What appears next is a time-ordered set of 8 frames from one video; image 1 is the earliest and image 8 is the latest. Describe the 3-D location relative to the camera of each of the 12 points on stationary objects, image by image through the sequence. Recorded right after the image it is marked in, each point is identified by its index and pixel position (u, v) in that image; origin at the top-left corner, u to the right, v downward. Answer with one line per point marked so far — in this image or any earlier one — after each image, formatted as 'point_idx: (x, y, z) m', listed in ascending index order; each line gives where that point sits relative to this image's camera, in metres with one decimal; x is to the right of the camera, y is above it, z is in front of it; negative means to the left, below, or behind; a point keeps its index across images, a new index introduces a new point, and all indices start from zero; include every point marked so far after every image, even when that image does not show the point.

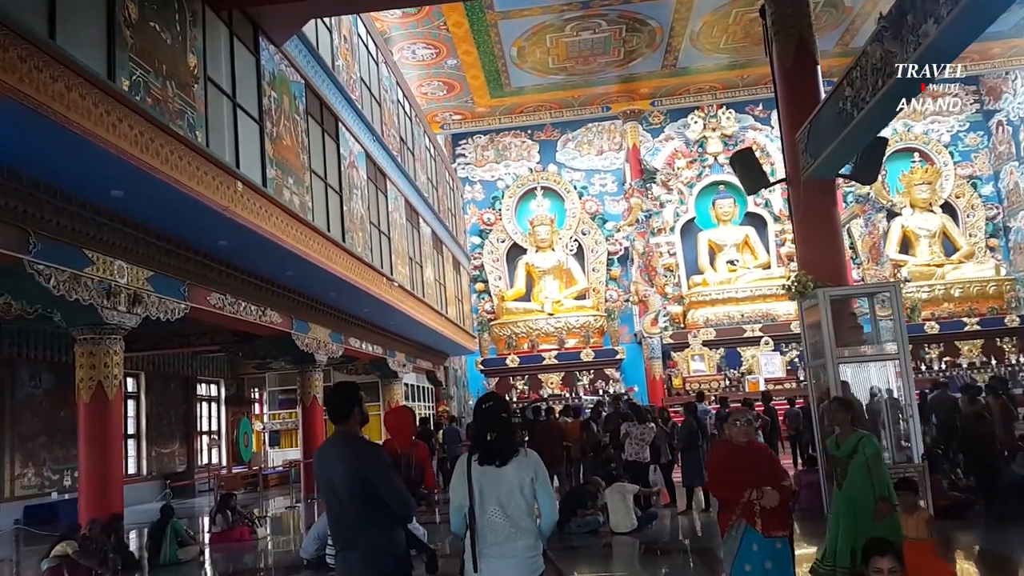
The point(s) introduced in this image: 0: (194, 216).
0: (-2.4, +0.5, +5.9) m
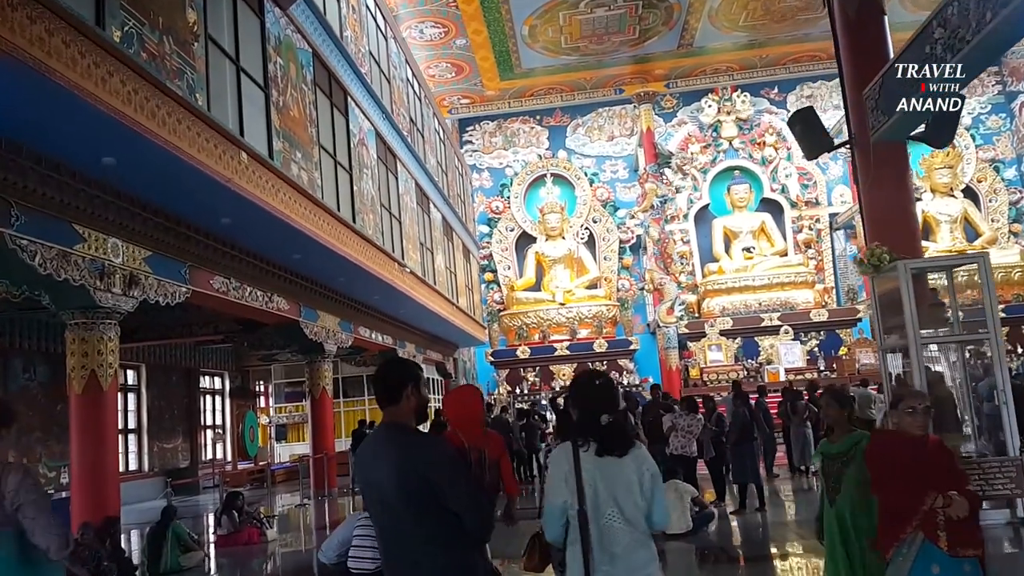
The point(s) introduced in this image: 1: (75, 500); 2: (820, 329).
0: (-2.2, +0.7, +5.3) m
1: (-2.9, -1.4, +5.2) m
2: (+7.0, -0.9, +17.8) m
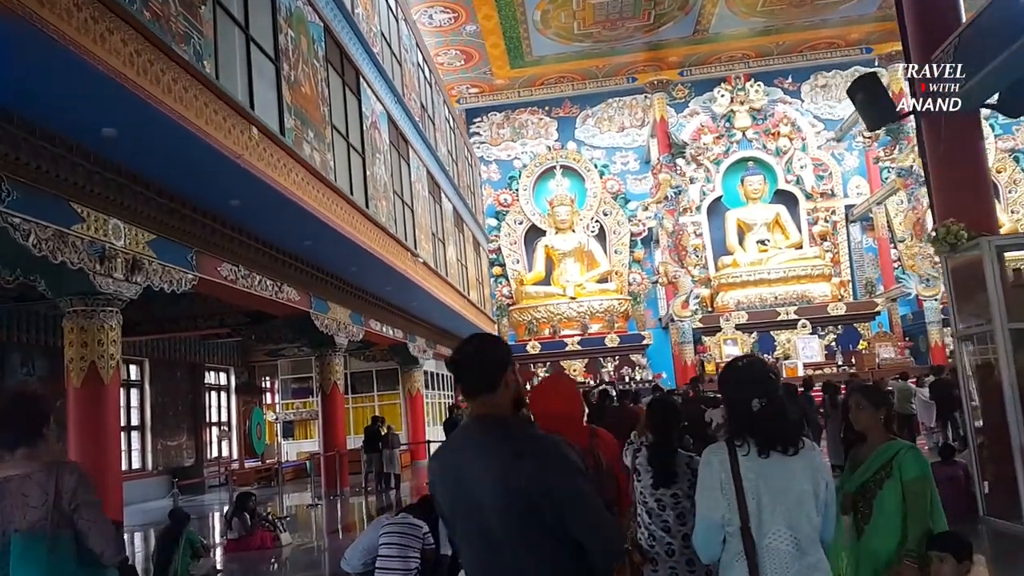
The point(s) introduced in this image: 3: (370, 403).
0: (-1.9, +0.8, +4.9) m
1: (-2.7, -1.3, +4.8) m
2: (+7.2, -0.8, +17.4) m
3: (-2.4, -2.0, +13.5) m
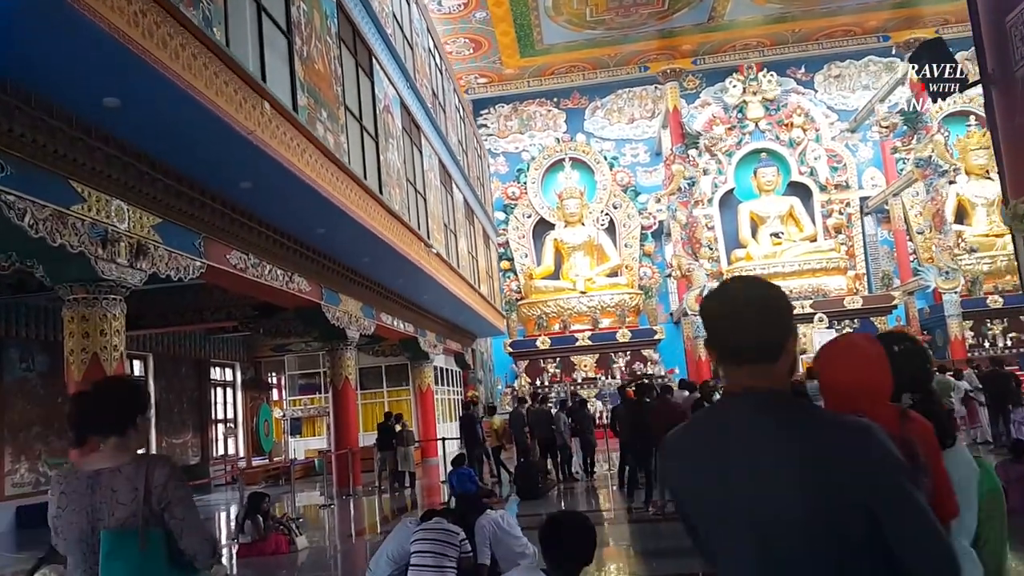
0: (-1.8, +0.8, +4.6) m
1: (-2.5, -1.2, +4.5) m
2: (+7.4, -0.6, +17.0) m
3: (-2.2, -1.9, +13.2) m
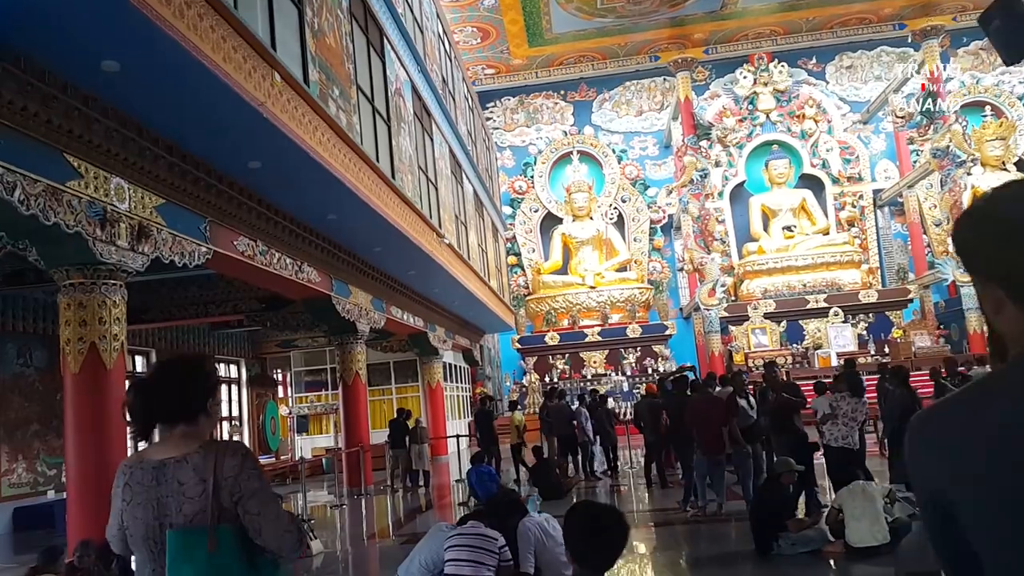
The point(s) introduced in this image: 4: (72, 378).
0: (-1.6, +0.9, +4.3) m
1: (-2.3, -1.1, +4.1) m
2: (+7.6, -0.5, +16.7) m
3: (-2.0, -1.8, +12.8) m
4: (-2.4, -0.5, +4.3) m
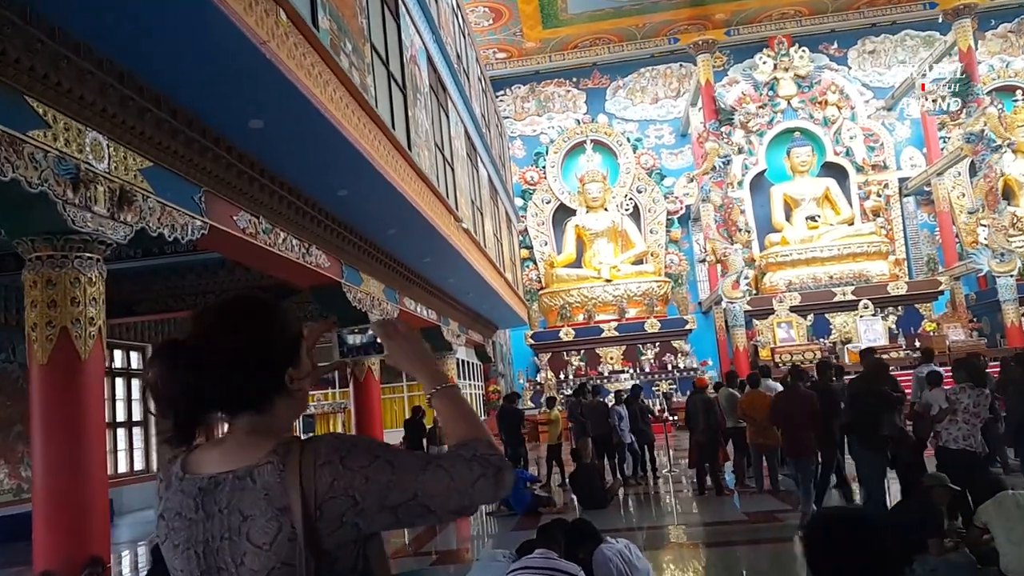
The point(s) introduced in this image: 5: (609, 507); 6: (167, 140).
0: (-1.4, +1.0, +3.6) m
1: (-2.1, -1.0, +3.4) m
2: (+7.9, -0.3, +16.0) m
3: (-1.8, -1.6, +12.2) m
4: (-2.2, -0.4, +3.6) m
5: (+0.7, -1.7, +6.0) m
6: (-1.8, +0.8, +4.0) m
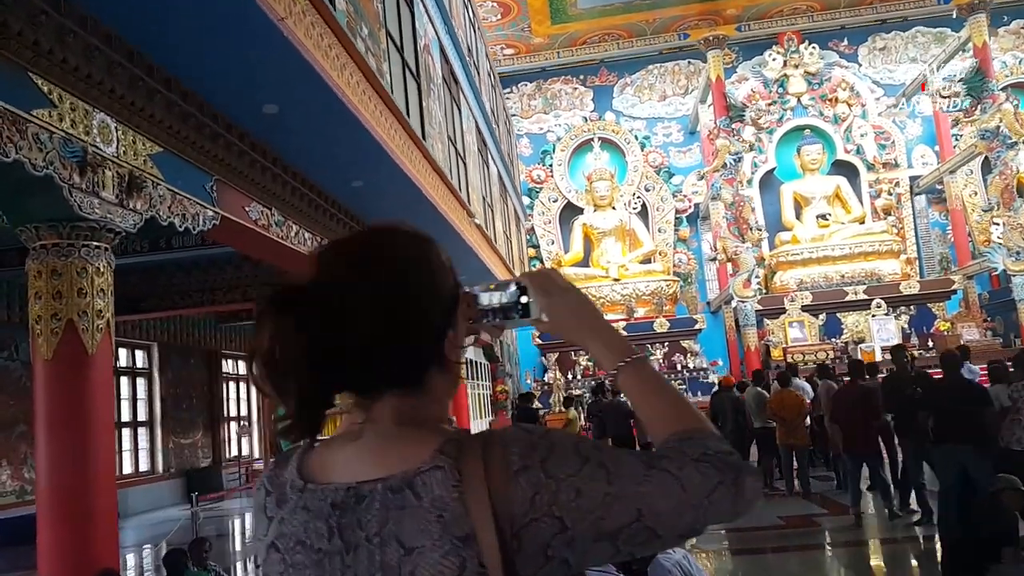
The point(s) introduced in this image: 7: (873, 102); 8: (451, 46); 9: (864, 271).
0: (-1.2, +1.1, +3.4) m
1: (-1.9, -1.0, +3.2) m
2: (+8.1, -0.3, +15.7) m
3: (-1.6, -1.6, +12.0) m
4: (-2.0, -0.3, +3.4) m
5: (+0.9, -1.6, +5.8) m
6: (-1.6, +0.8, +3.8) m
7: (+8.6, +4.4, +18.6) m
8: (-0.7, +2.6, +8.4) m
9: (+7.3, +0.4, +16.4) m
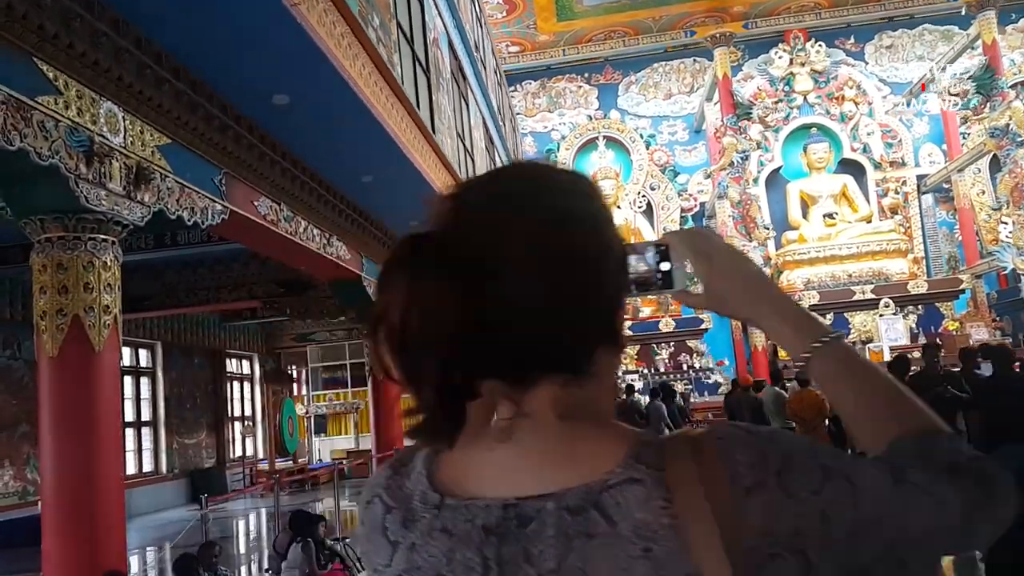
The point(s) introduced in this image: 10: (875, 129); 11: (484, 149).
0: (-1.1, +1.1, +3.3) m
1: (-1.8, -1.0, +3.1) m
2: (+8.2, -0.3, +15.6) m
3: (-1.5, -1.6, +11.8) m
4: (-1.9, -0.3, +3.3) m
5: (+0.9, -1.6, +5.7) m
6: (-1.5, +0.8, +3.7) m
7: (+8.7, +4.4, +18.5) m
8: (-0.6, +2.6, +8.2) m
9: (+7.5, +0.4, +16.2) m
10: (+8.4, +3.7, +18.1) m
11: (-0.3, +1.7, +9.4) m
